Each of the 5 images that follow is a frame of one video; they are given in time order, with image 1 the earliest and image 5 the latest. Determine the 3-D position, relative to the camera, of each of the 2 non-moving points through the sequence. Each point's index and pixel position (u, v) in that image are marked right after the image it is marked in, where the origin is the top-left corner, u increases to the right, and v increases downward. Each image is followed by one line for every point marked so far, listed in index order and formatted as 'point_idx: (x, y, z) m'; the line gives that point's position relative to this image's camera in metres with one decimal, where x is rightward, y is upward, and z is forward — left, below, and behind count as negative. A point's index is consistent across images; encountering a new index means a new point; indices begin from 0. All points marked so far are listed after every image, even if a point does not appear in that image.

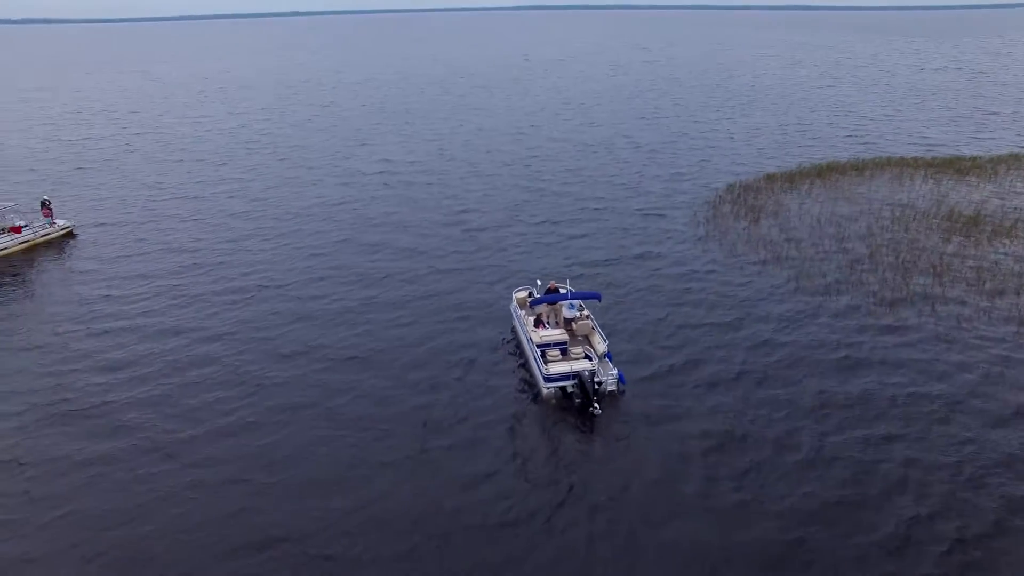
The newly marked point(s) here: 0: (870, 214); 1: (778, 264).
0: (+7.4, +1.6, +16.1) m
1: (+4.8, +0.5, +13.8) m
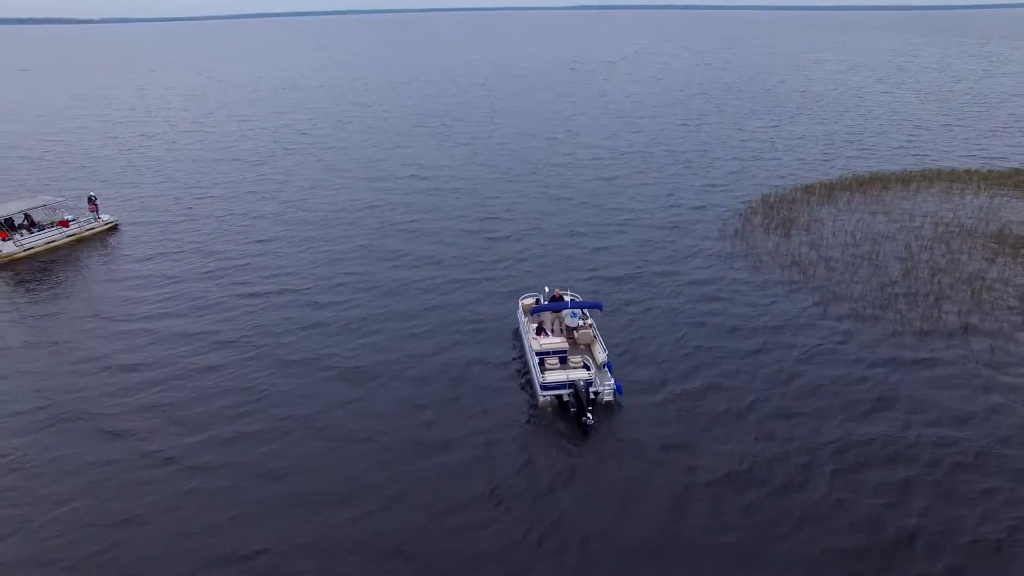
0: (+7.7, +1.2, +15.4) m
1: (+4.9, +0.2, +13.3) m
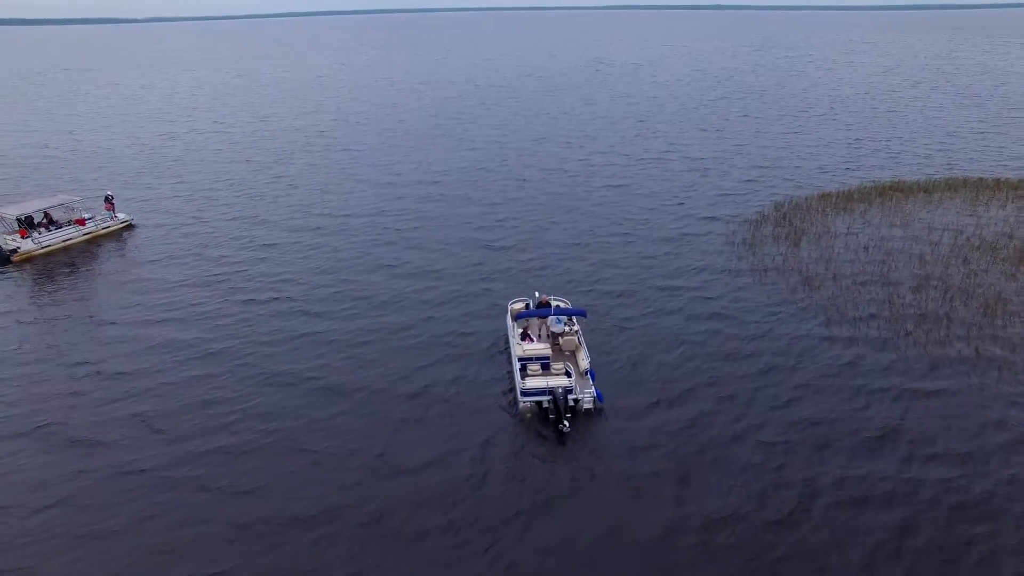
0: (+7.8, +0.9, +14.8) m
1: (+4.8, -0.1, +13.0) m
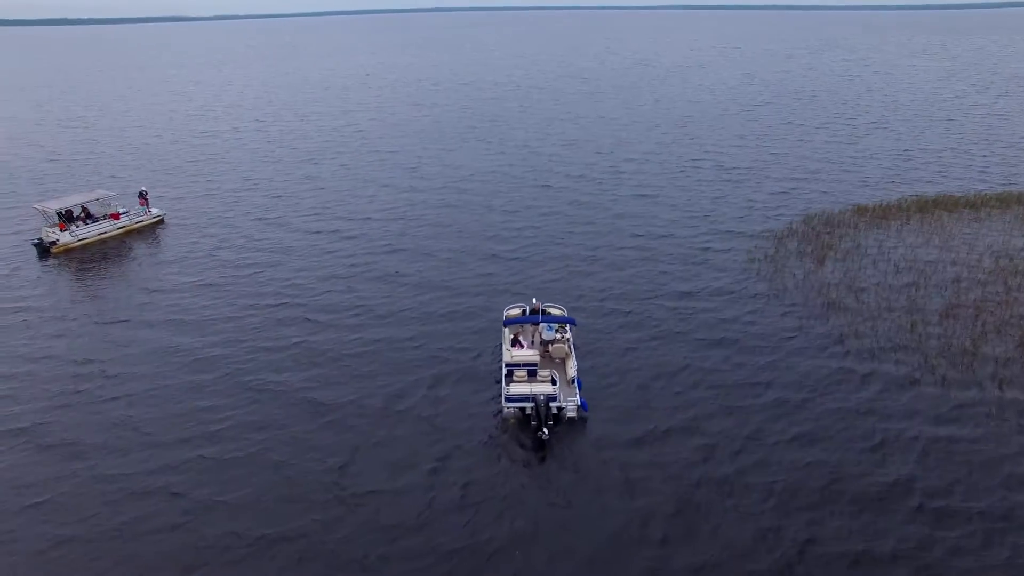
0: (+8.0, +0.5, +14.0) m
1: (+4.9, -0.4, +12.4) m
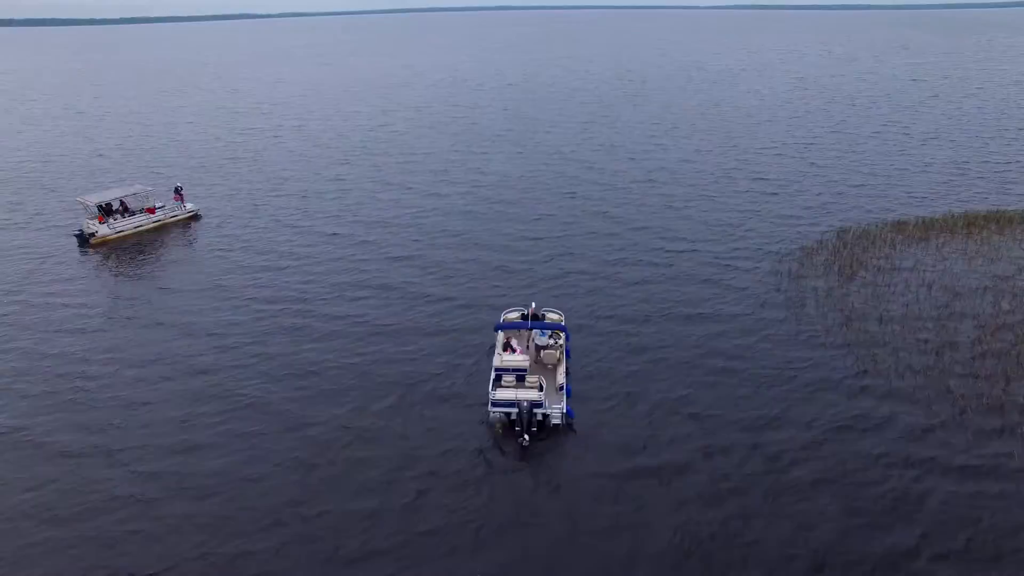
0: (+8.2, 0.0, +13.1) m
1: (+4.9, -0.8, +11.6) m
